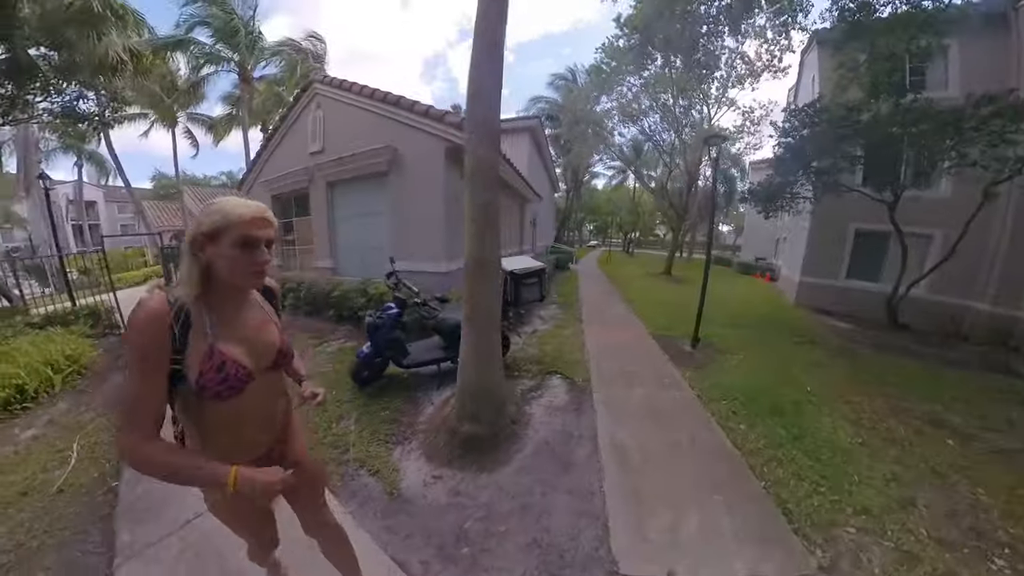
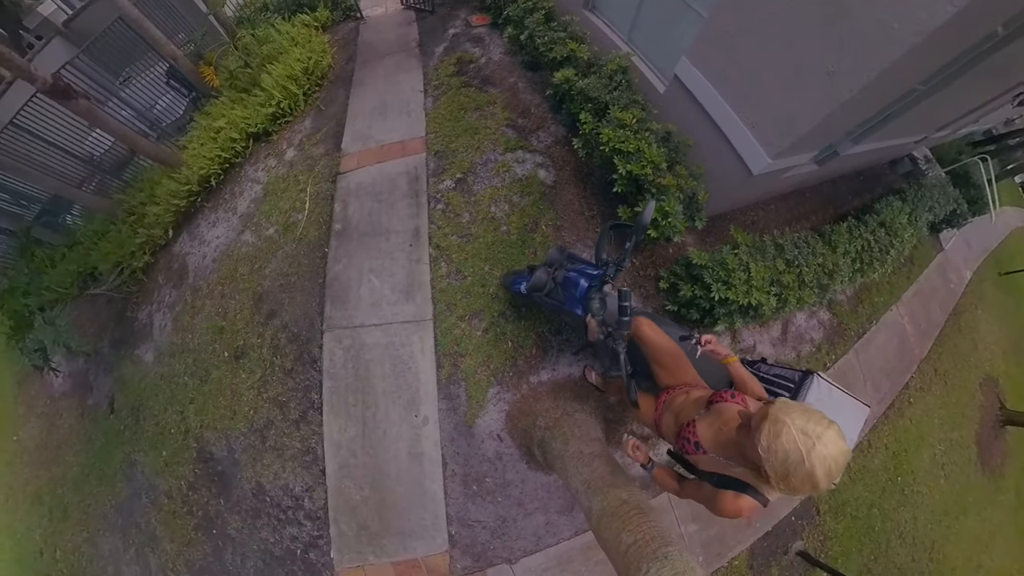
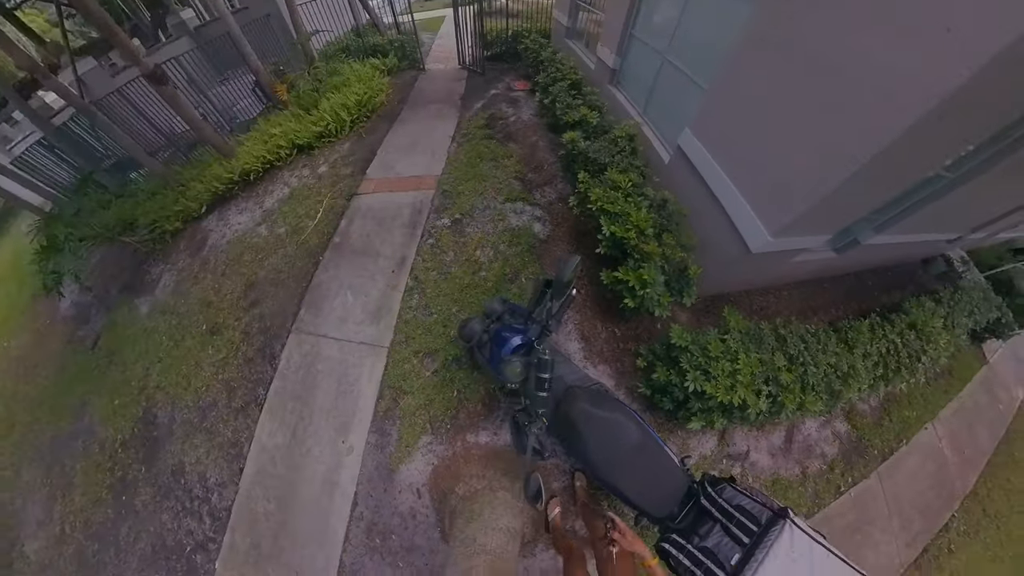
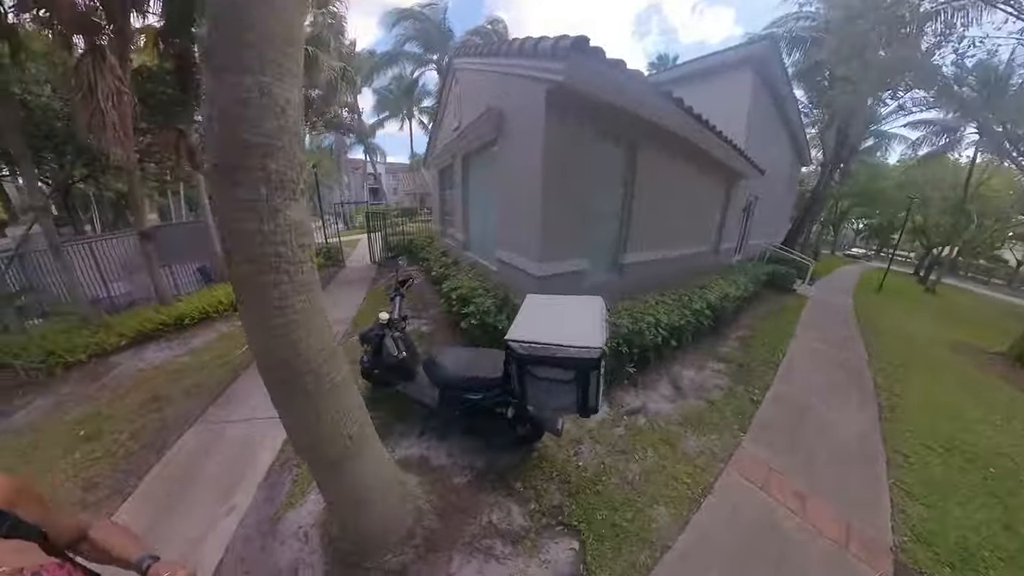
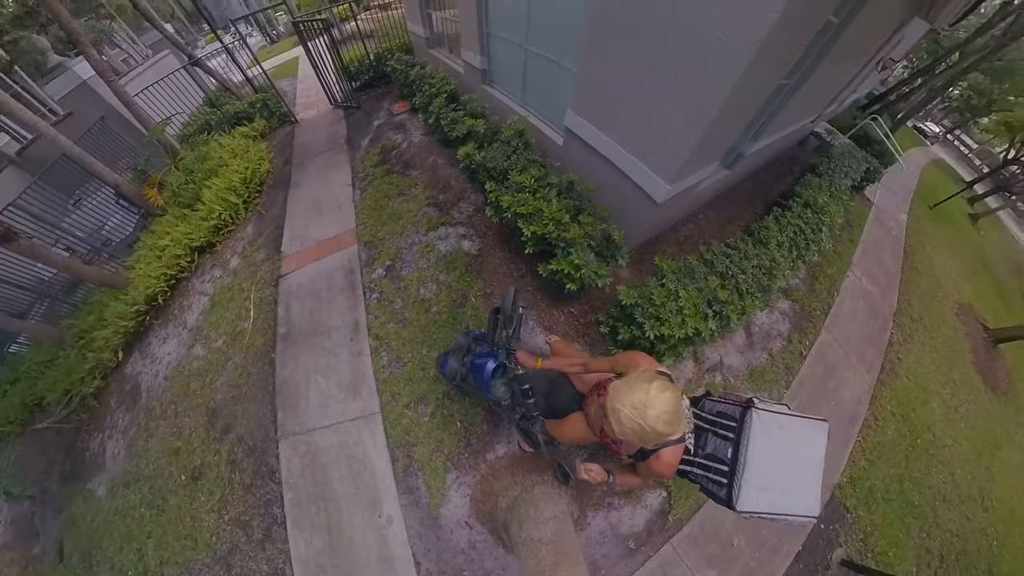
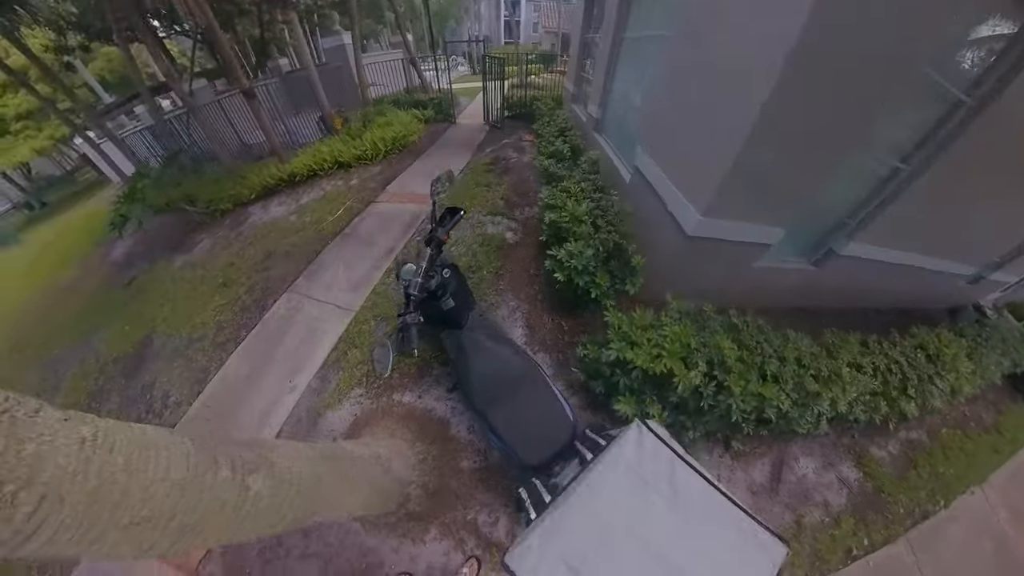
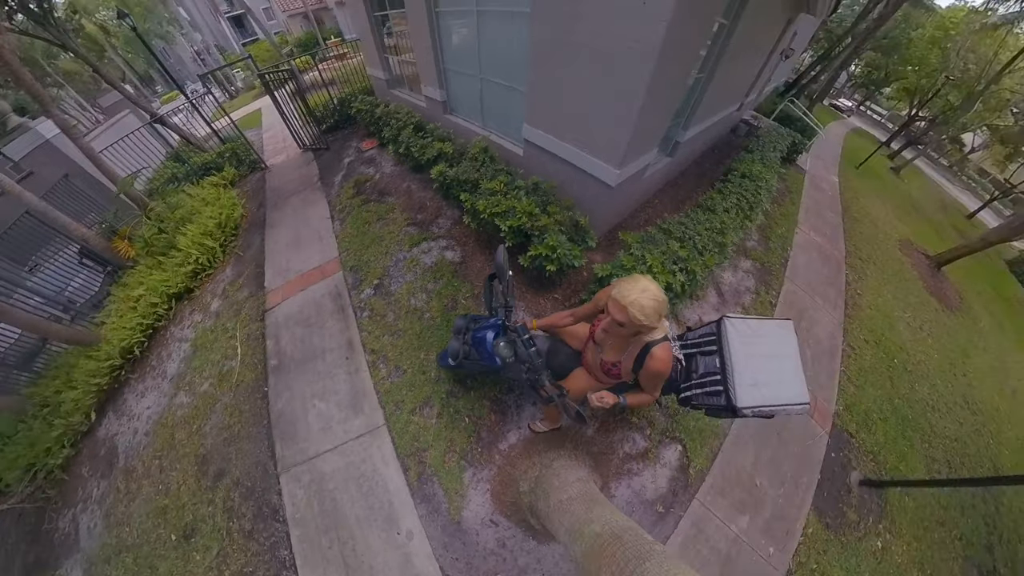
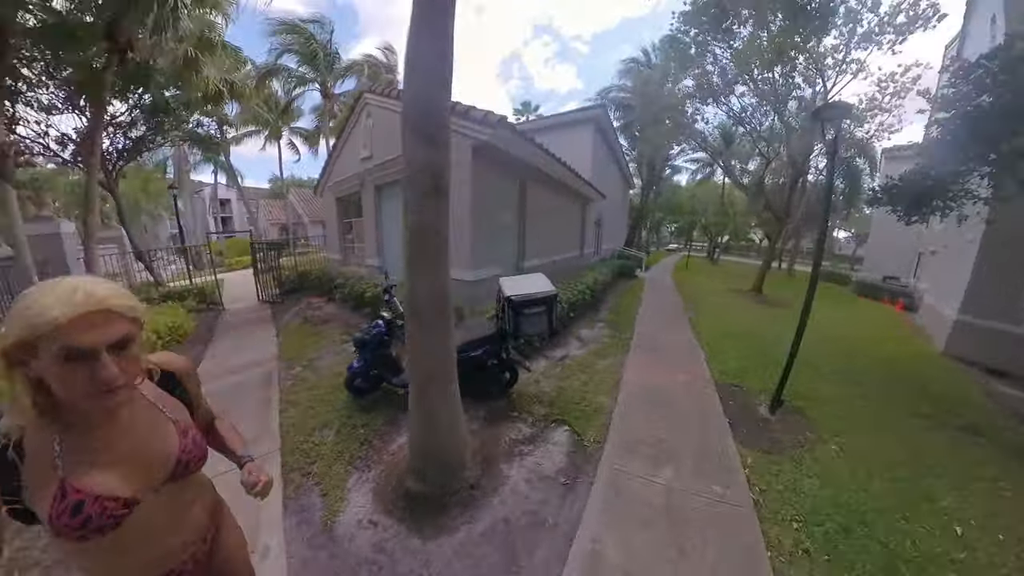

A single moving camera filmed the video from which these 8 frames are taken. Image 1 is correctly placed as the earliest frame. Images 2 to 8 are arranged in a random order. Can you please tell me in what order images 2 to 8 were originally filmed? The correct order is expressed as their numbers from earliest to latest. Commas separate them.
8, 4, 6, 3, 2, 5, 7
